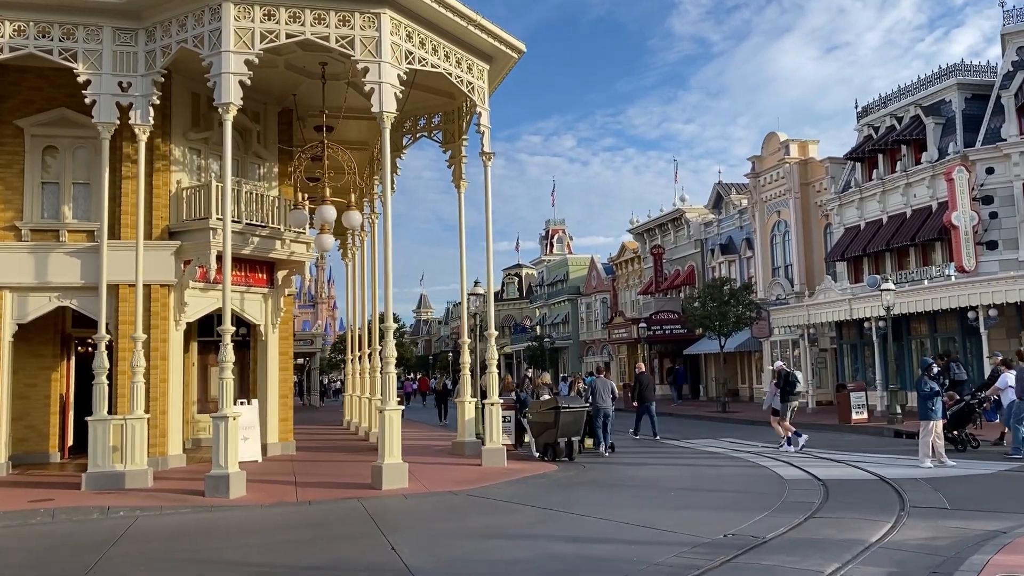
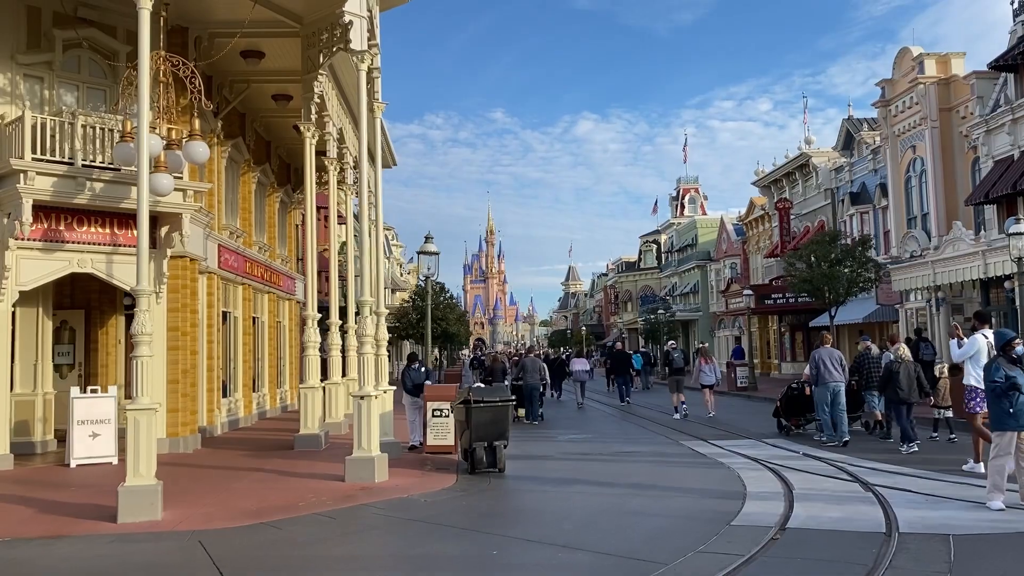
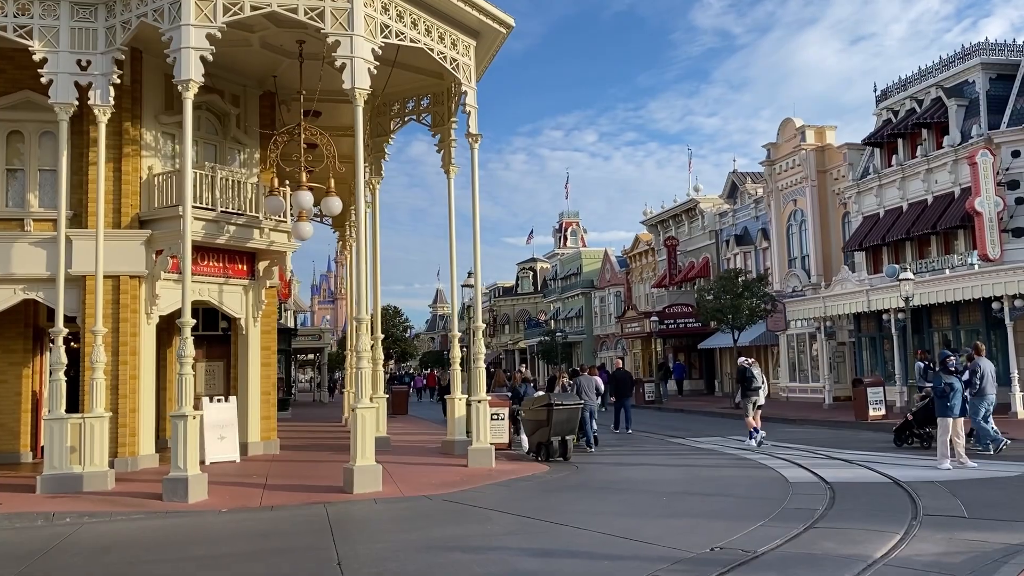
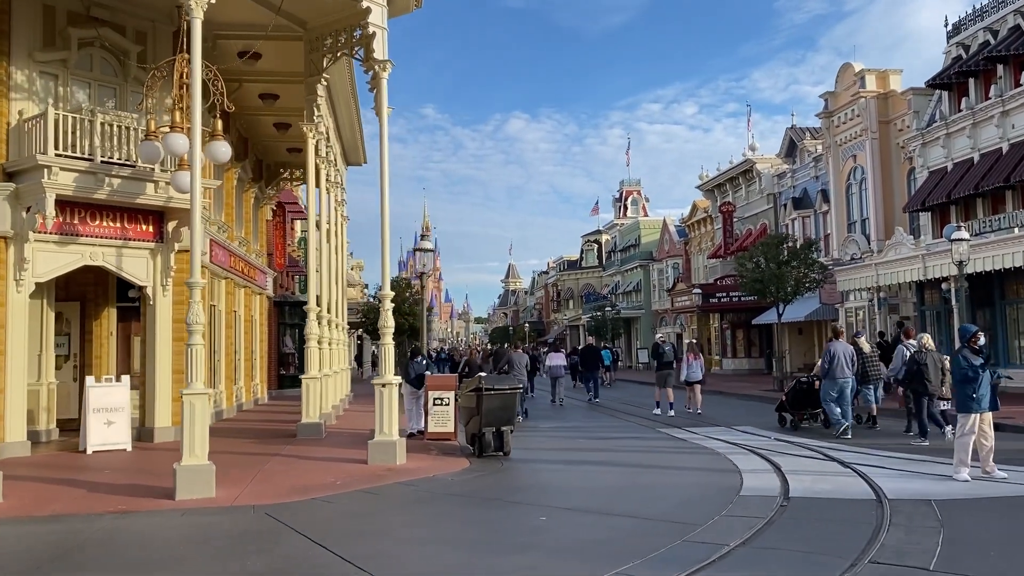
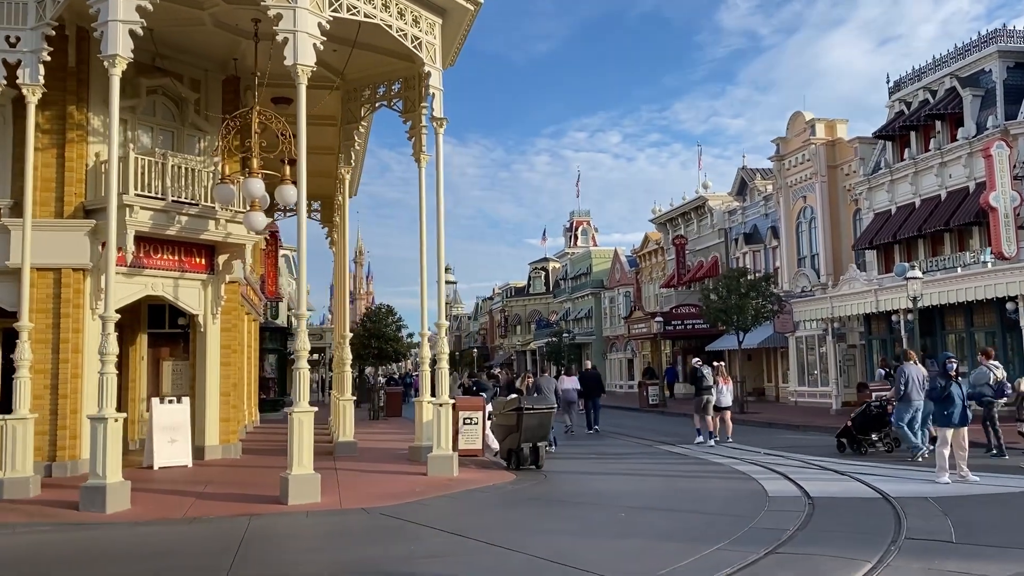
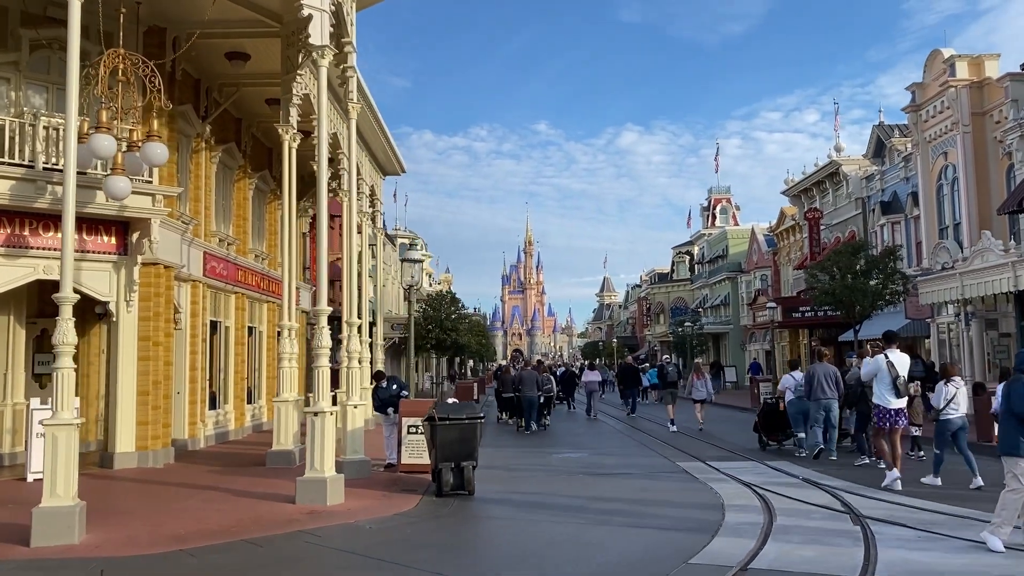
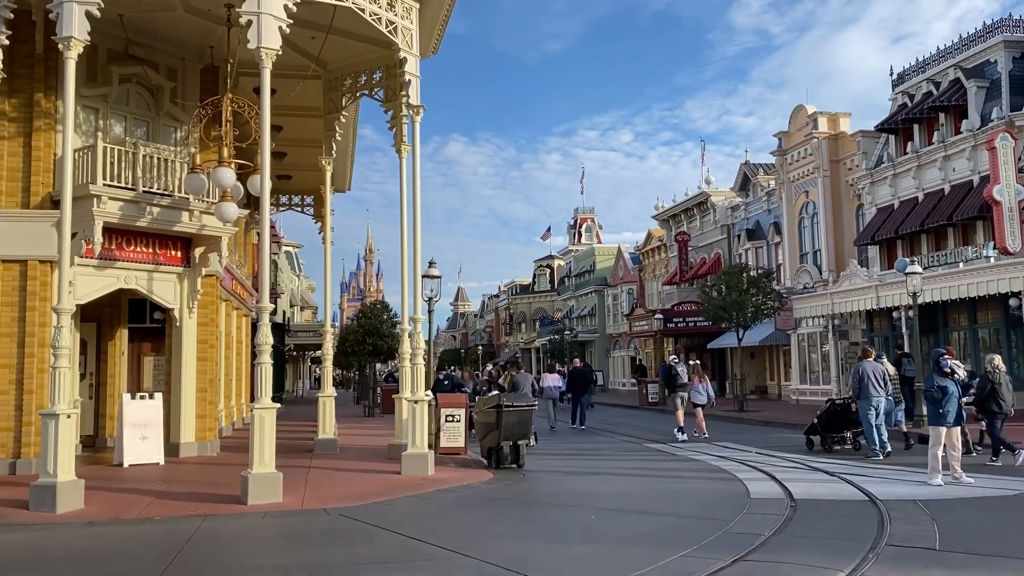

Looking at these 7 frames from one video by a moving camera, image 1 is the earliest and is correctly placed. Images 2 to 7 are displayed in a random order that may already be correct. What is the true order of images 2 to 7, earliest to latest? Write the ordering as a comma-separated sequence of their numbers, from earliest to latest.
3, 5, 7, 4, 2, 6
